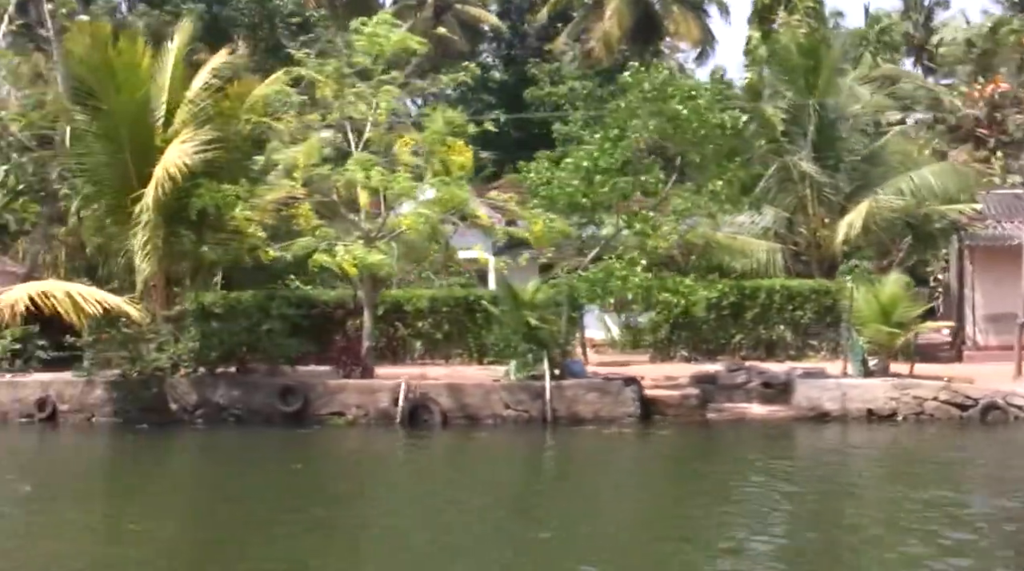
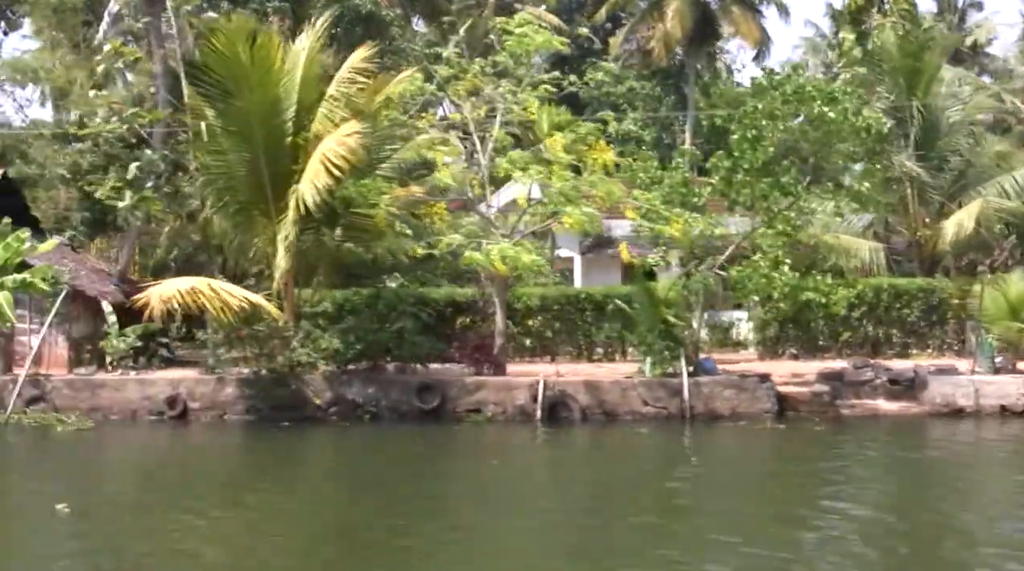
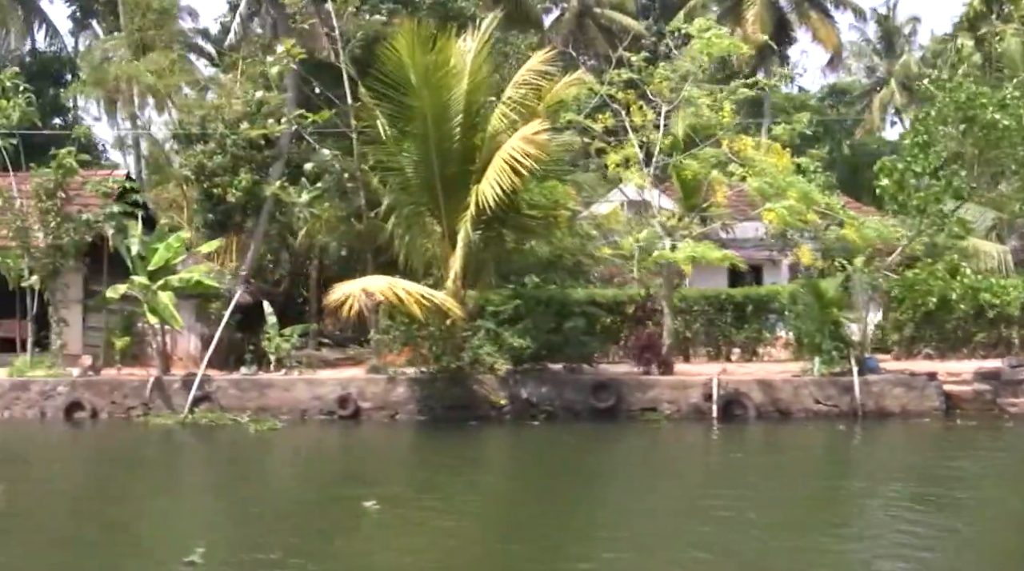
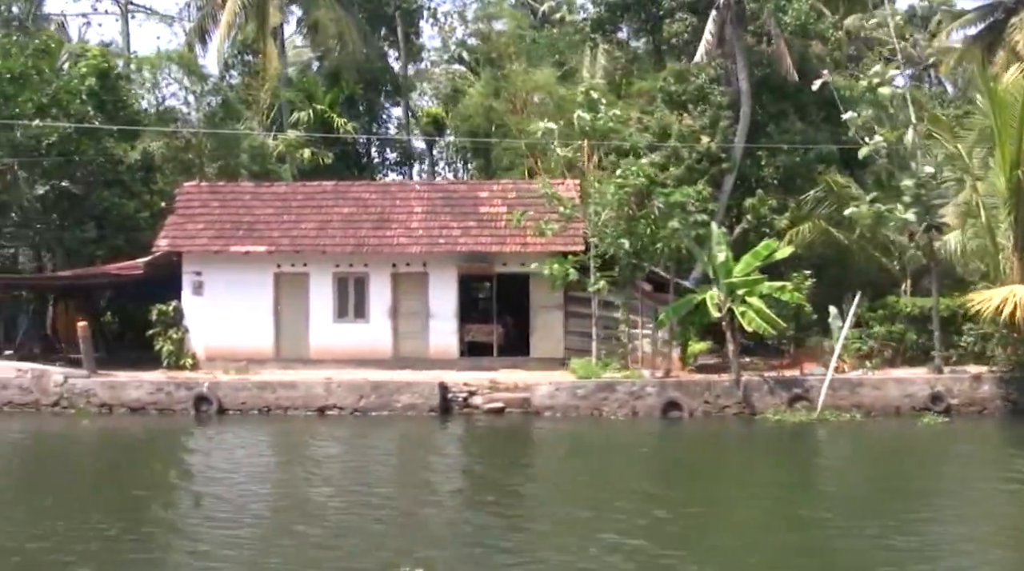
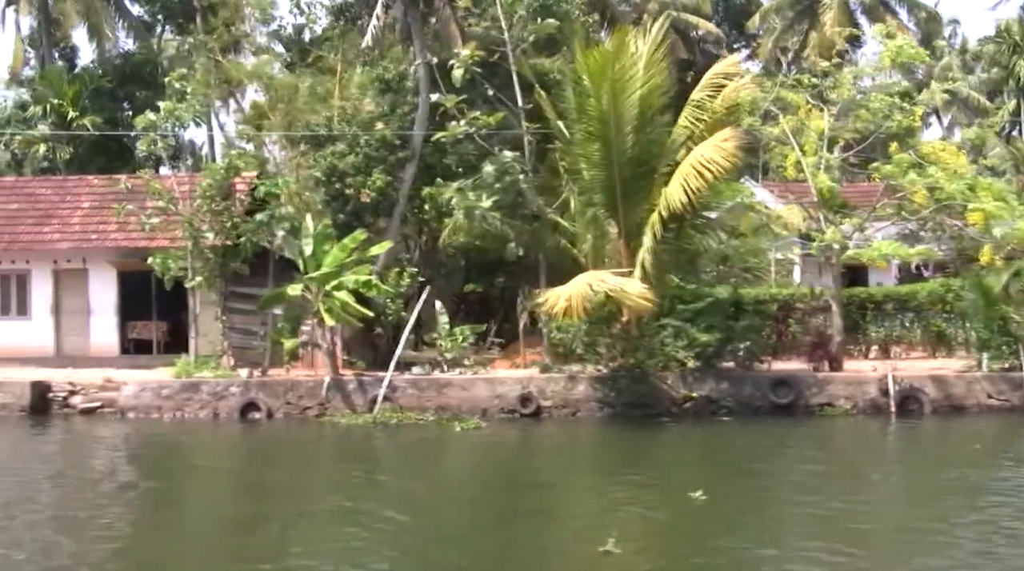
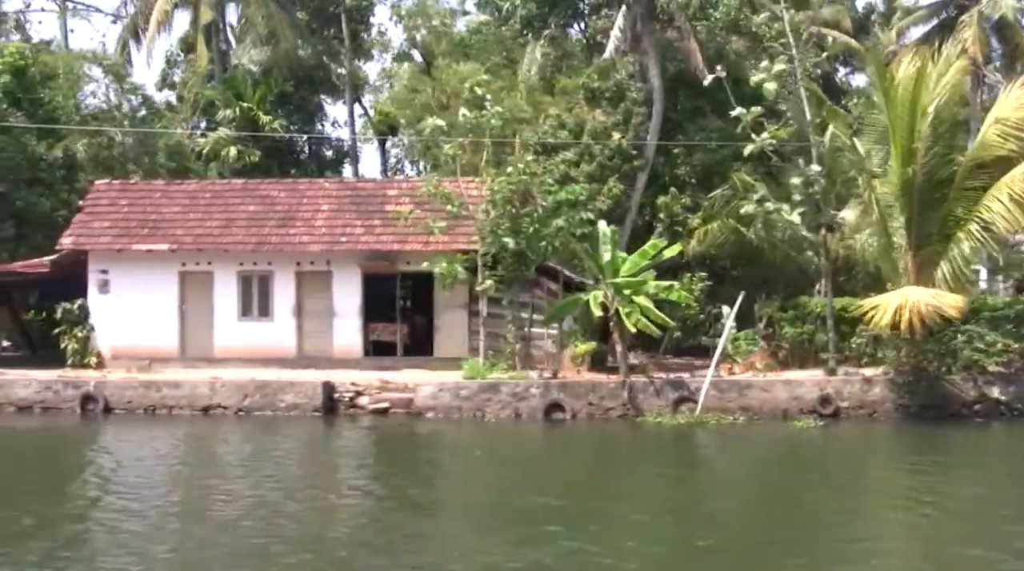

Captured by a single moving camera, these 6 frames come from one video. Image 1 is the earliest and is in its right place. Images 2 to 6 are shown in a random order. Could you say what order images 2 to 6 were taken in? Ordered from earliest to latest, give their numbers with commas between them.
2, 3, 5, 6, 4
